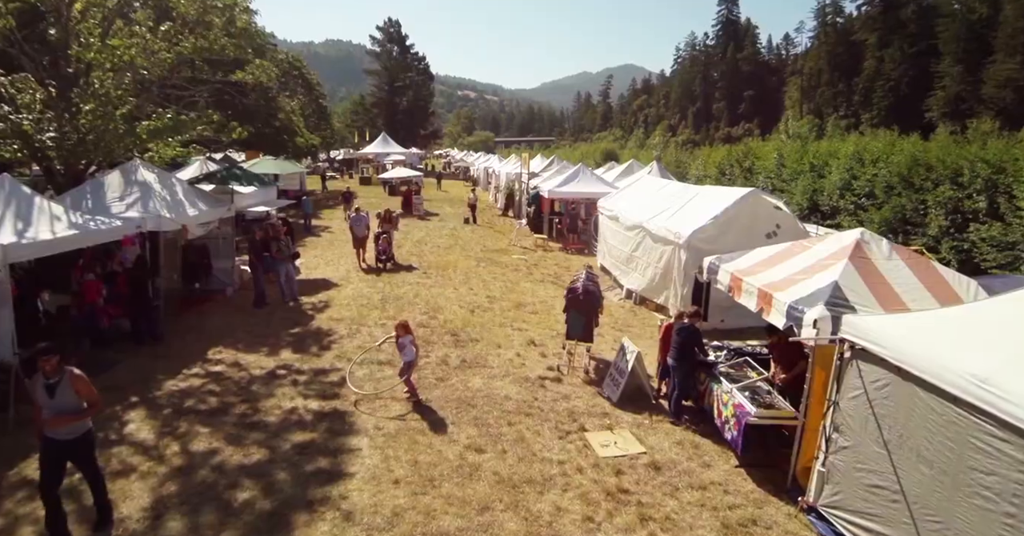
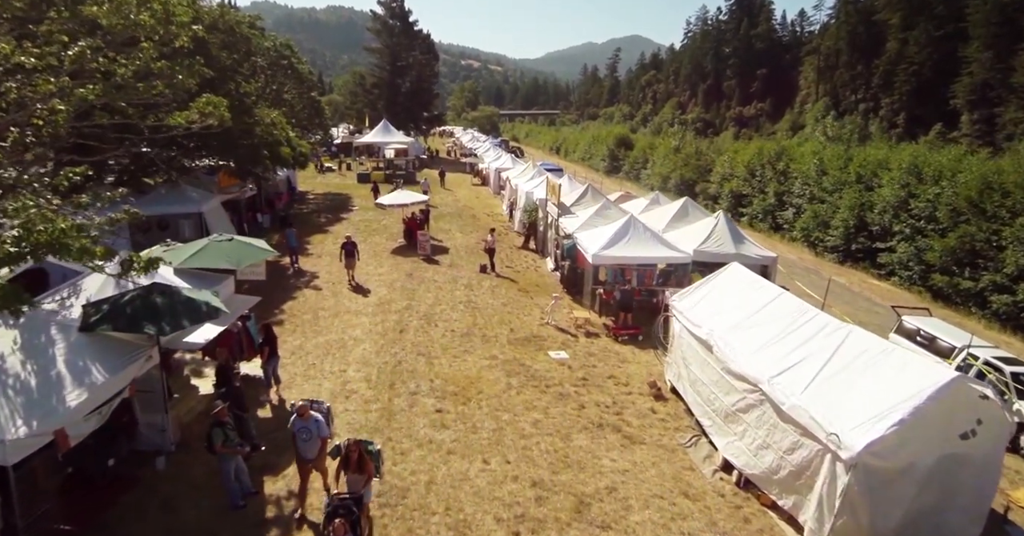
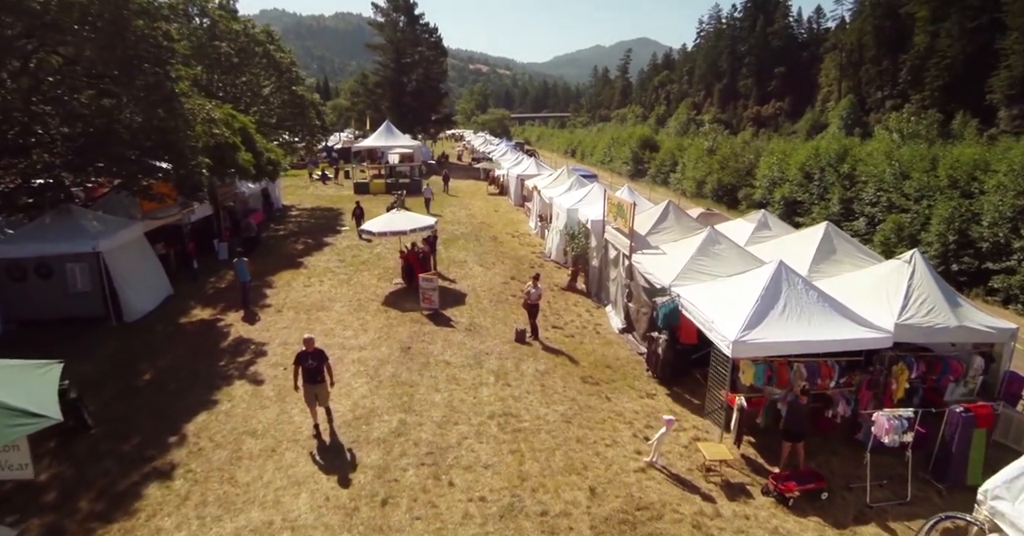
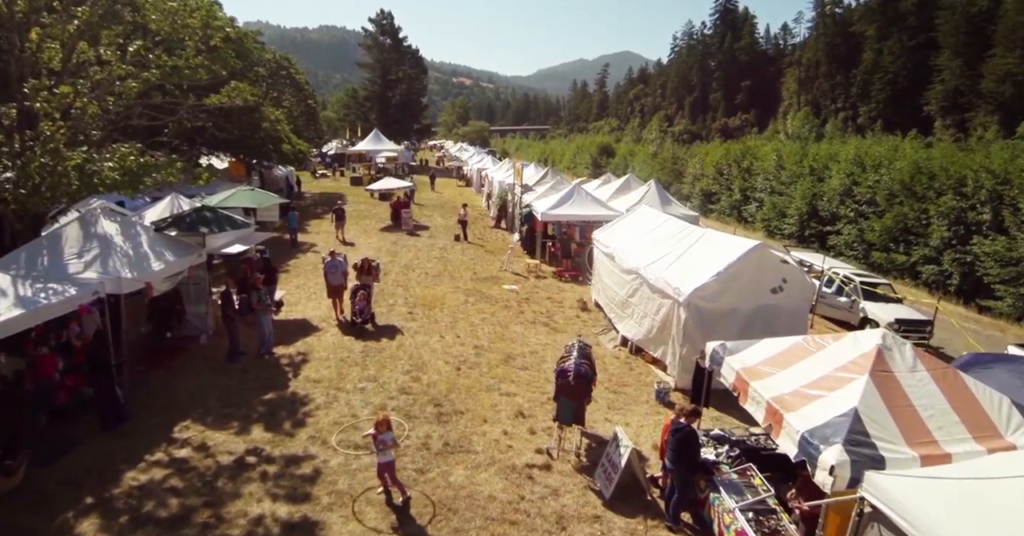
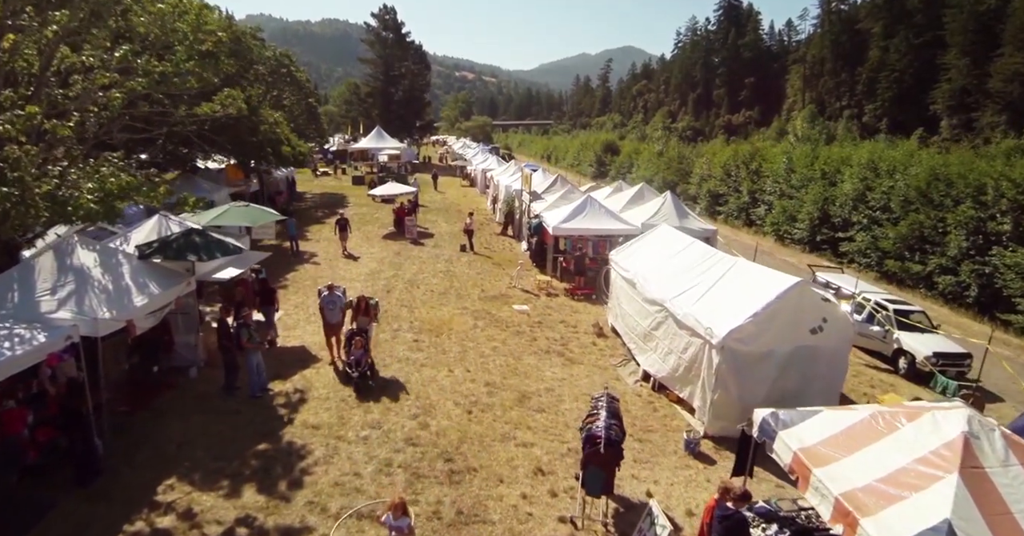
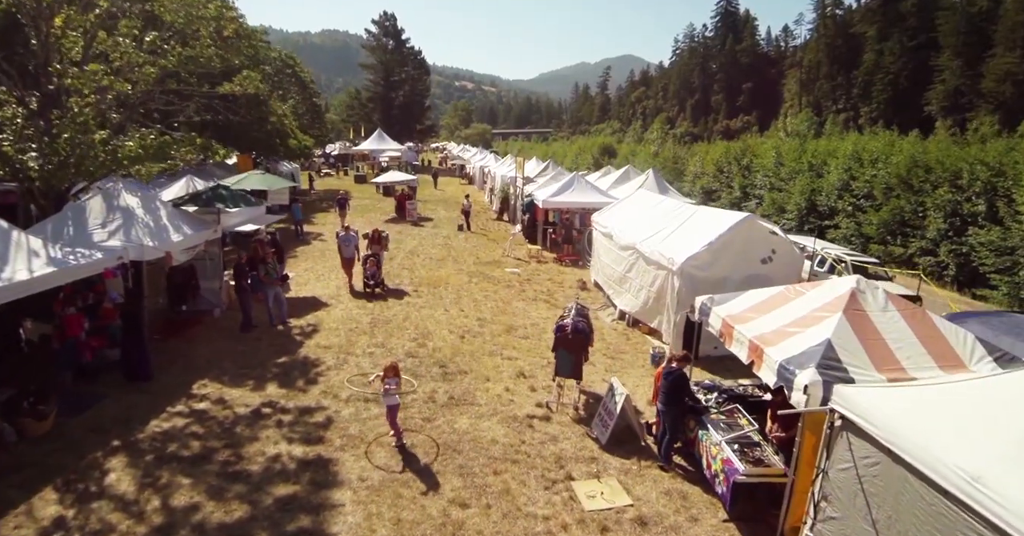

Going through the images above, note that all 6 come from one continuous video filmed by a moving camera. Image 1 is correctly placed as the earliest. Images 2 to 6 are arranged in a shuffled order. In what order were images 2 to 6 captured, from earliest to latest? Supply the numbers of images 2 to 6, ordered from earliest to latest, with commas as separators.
6, 4, 5, 2, 3
